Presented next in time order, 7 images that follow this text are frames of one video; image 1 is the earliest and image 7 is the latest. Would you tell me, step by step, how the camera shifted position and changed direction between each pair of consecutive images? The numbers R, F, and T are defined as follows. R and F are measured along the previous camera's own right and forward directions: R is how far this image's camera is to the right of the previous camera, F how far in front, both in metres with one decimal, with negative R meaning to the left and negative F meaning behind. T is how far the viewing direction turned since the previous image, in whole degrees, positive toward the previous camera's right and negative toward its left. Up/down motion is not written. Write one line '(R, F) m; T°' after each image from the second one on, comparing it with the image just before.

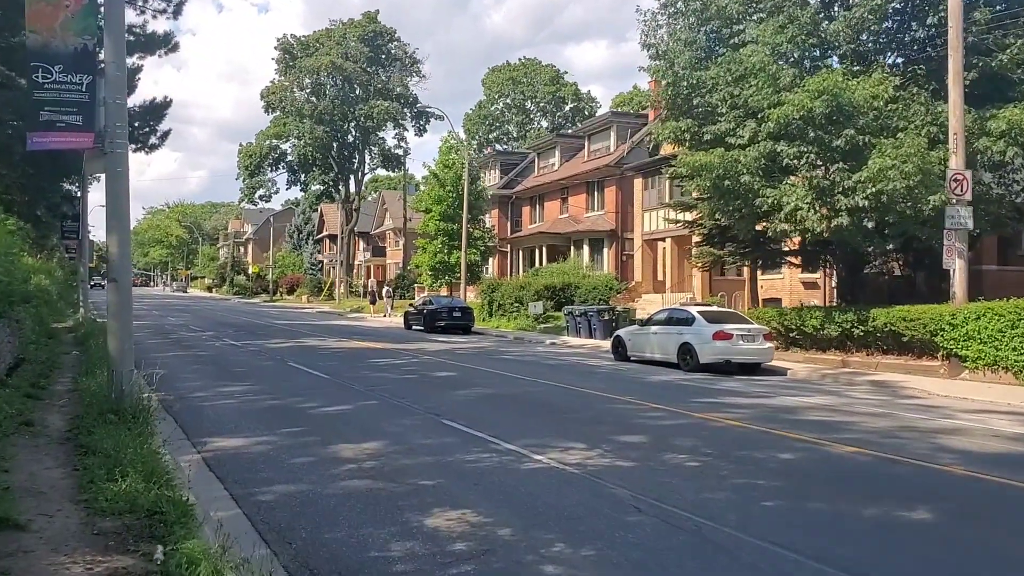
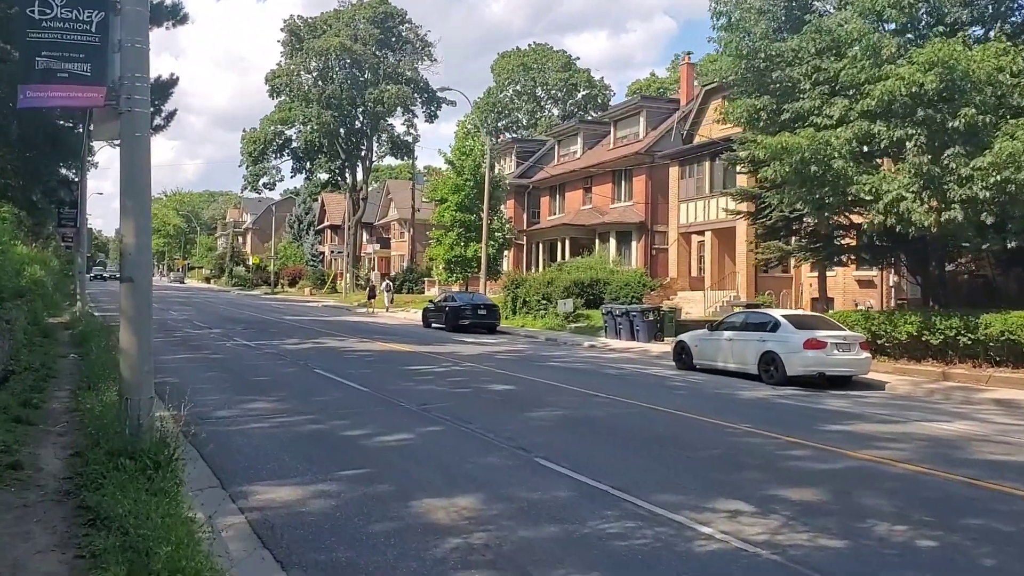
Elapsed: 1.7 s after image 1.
(-1.4, +2.3) m; 0°
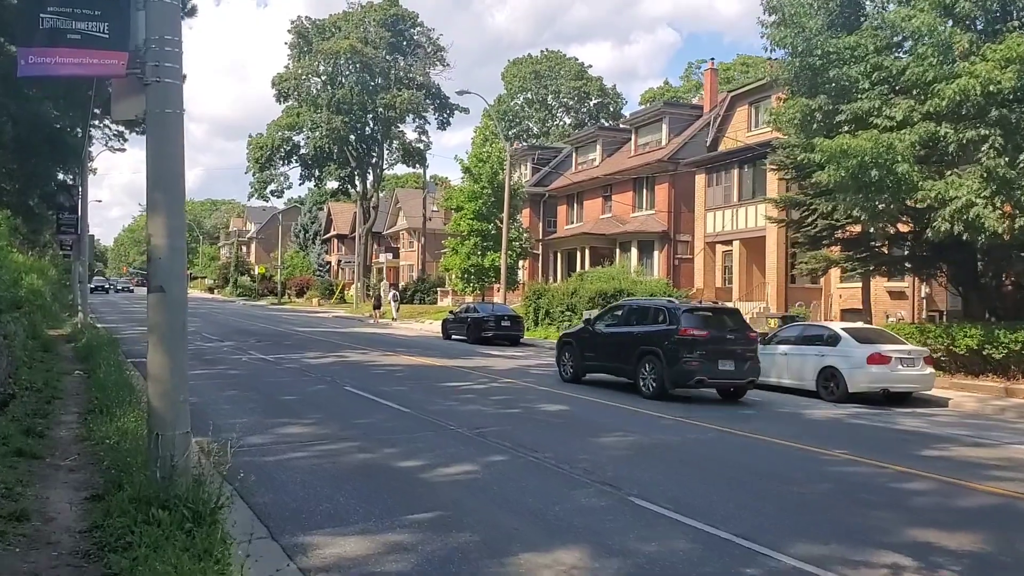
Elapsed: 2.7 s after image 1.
(-0.9, +1.2) m; 0°
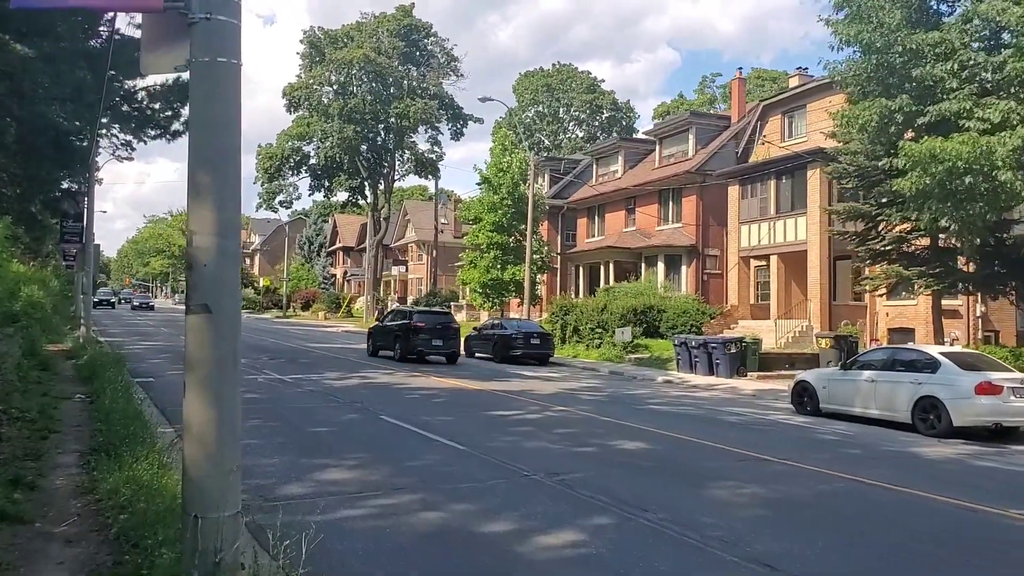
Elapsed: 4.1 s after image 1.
(-1.1, +1.8) m; 0°
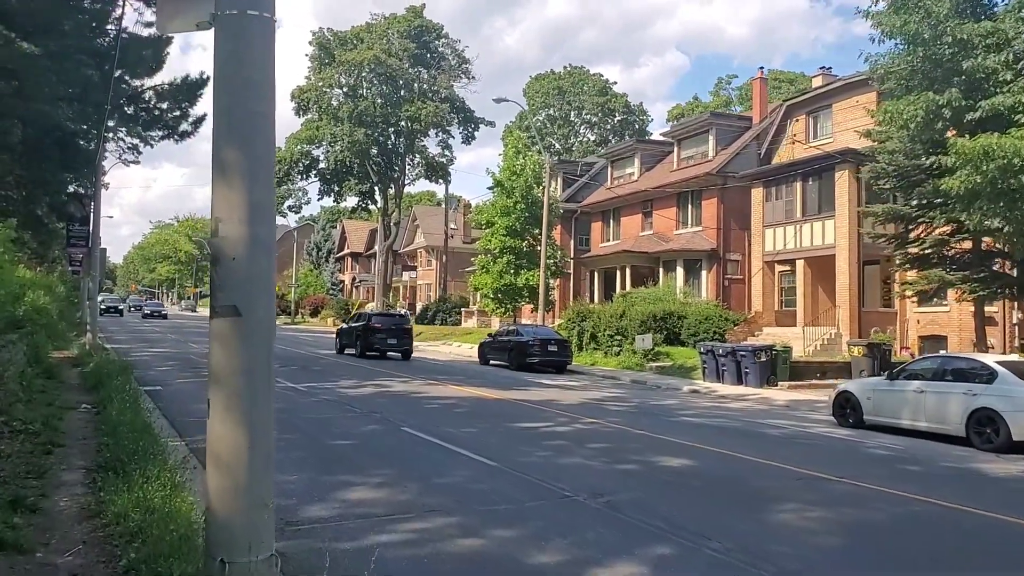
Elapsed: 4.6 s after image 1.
(-0.4, +0.7) m; 0°
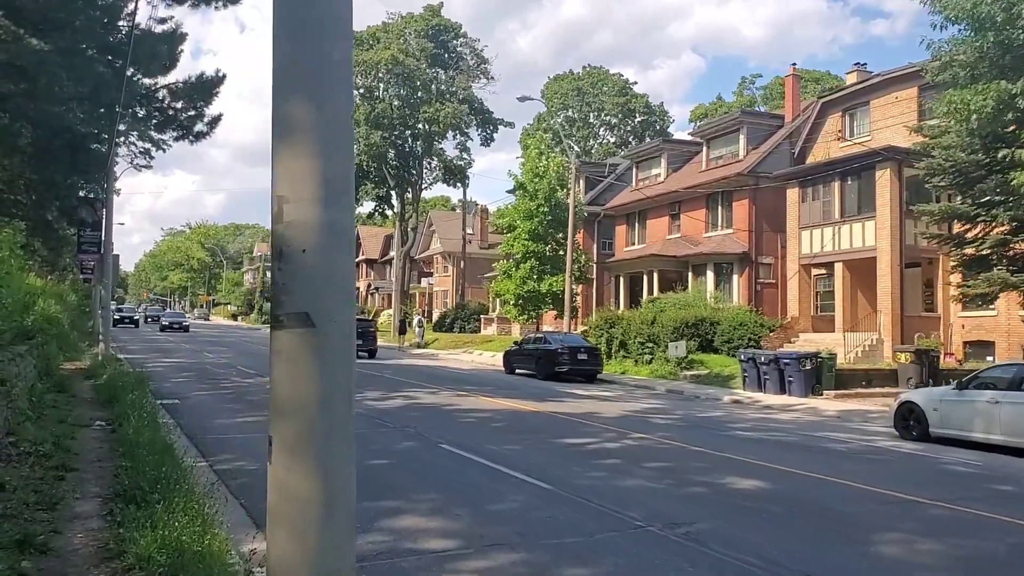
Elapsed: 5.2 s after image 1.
(-0.5, +0.9) m; -1°
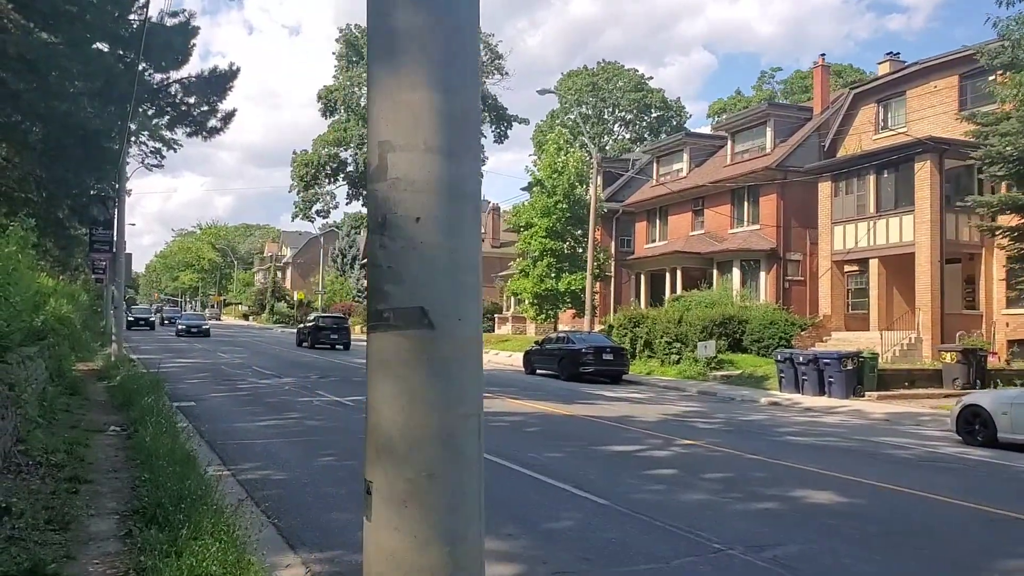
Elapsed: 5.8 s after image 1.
(-0.5, +0.8) m; -1°
